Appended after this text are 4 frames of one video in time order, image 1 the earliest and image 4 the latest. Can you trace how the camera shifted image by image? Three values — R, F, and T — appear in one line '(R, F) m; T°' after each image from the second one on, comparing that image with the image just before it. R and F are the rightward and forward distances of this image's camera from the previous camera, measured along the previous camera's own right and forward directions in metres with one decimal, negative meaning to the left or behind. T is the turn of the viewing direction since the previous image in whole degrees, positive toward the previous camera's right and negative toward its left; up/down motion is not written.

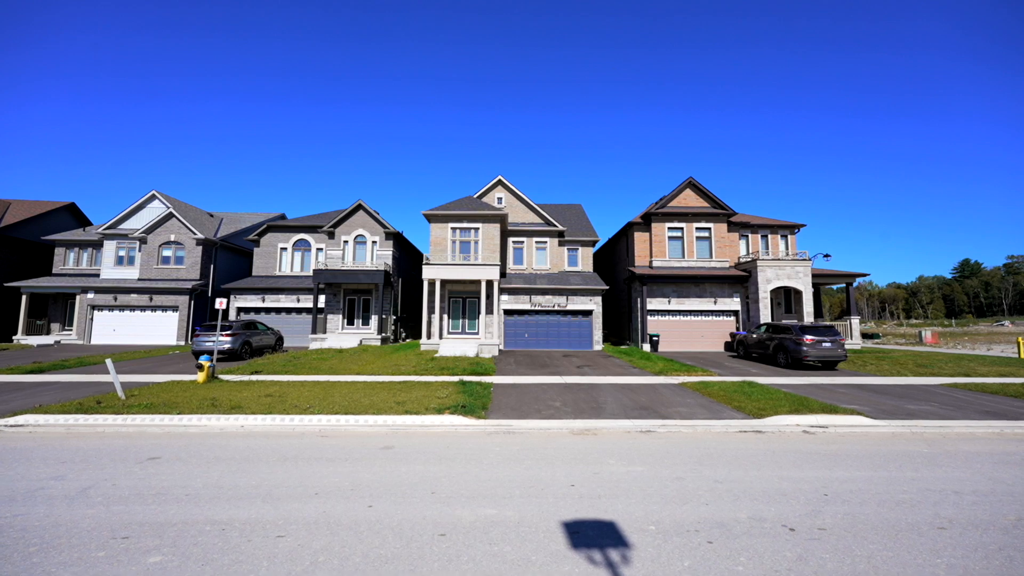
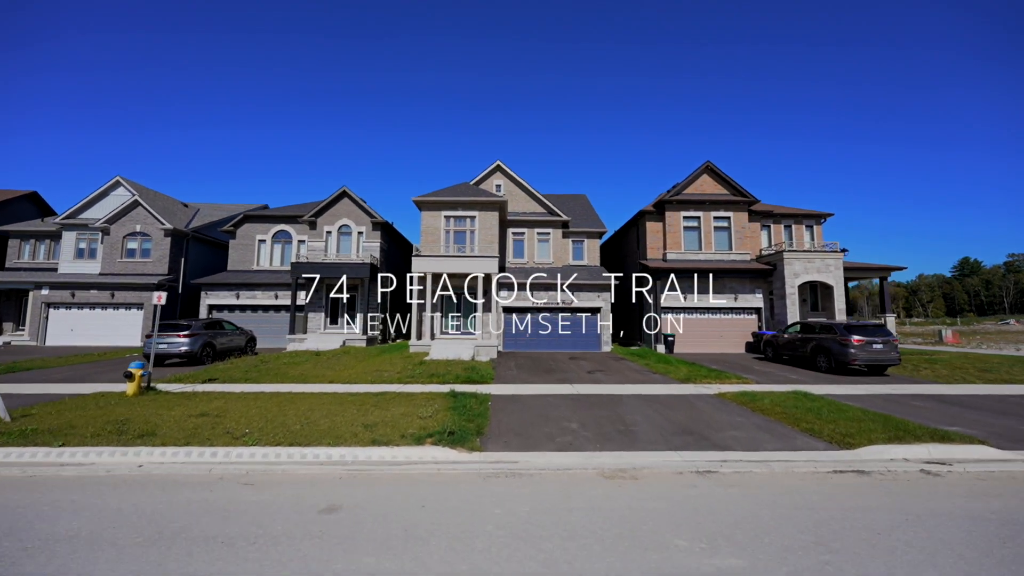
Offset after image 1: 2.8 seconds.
(-0.1, +2.2) m; 0°
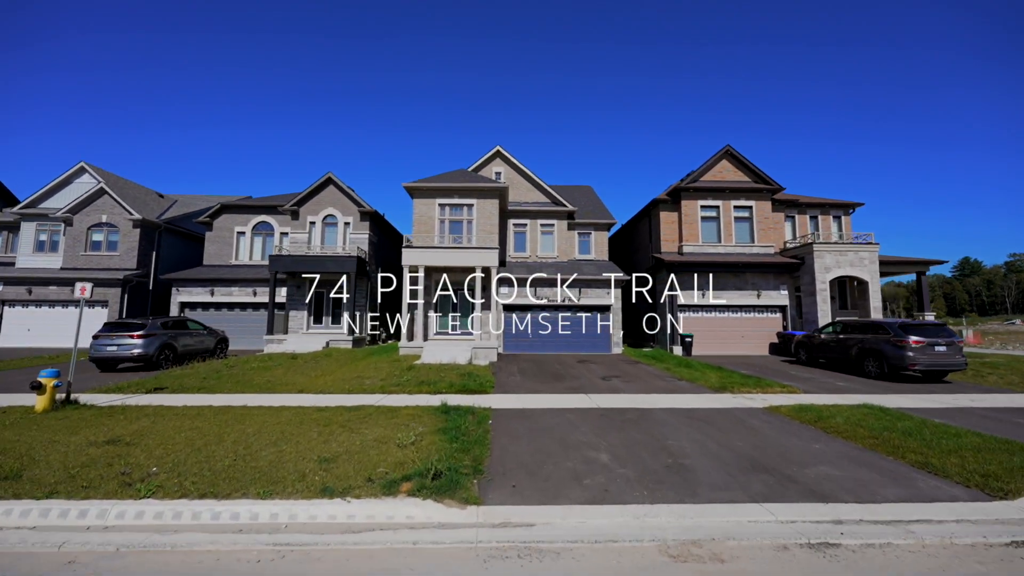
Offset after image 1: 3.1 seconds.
(-0.1, +1.9) m; 0°
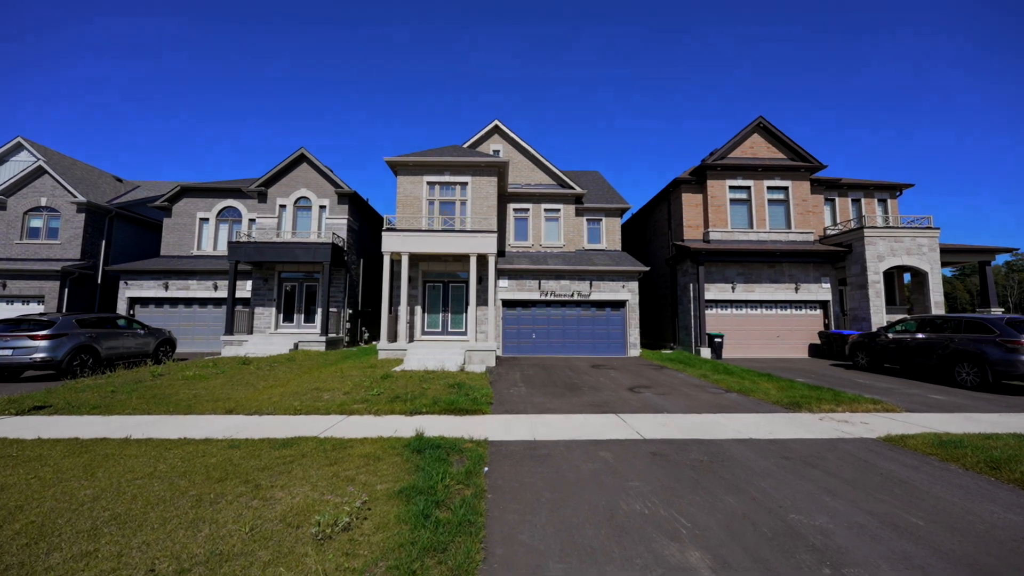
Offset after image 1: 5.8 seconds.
(-0.1, +2.6) m; 0°
